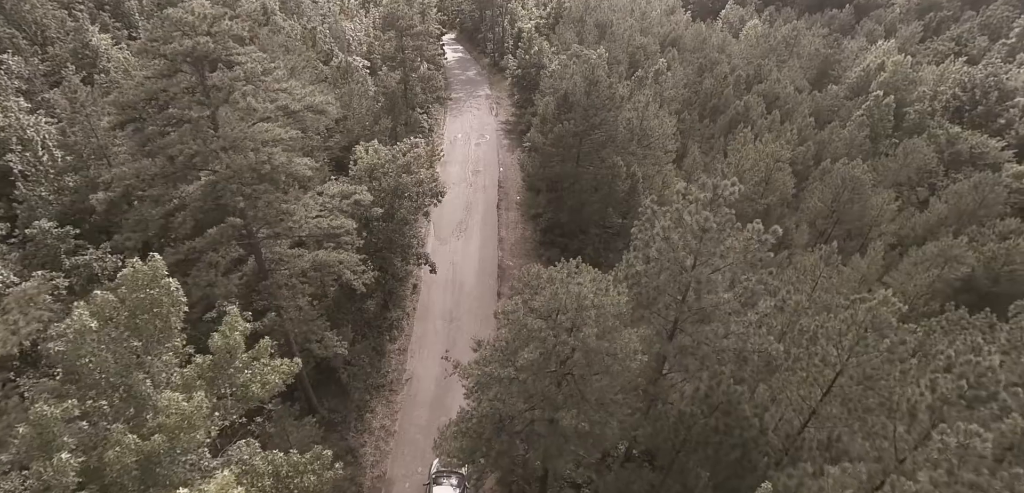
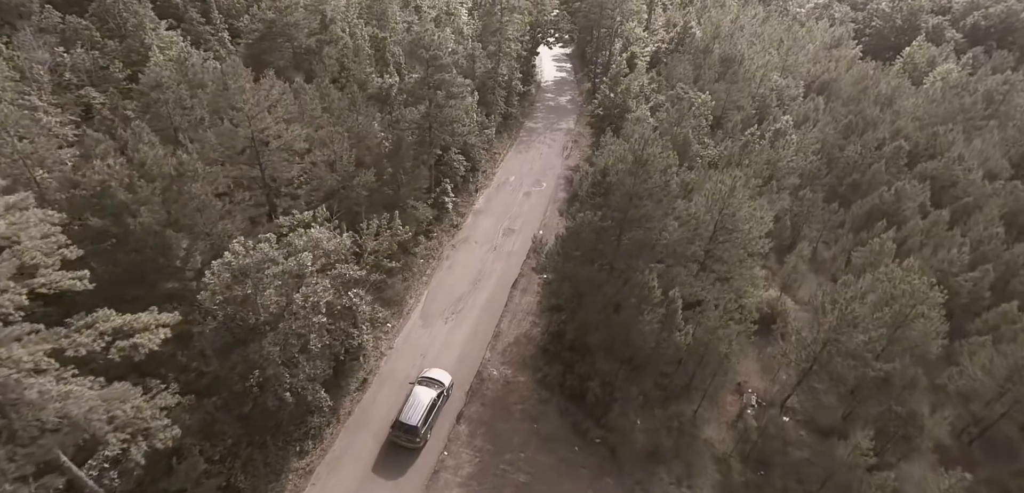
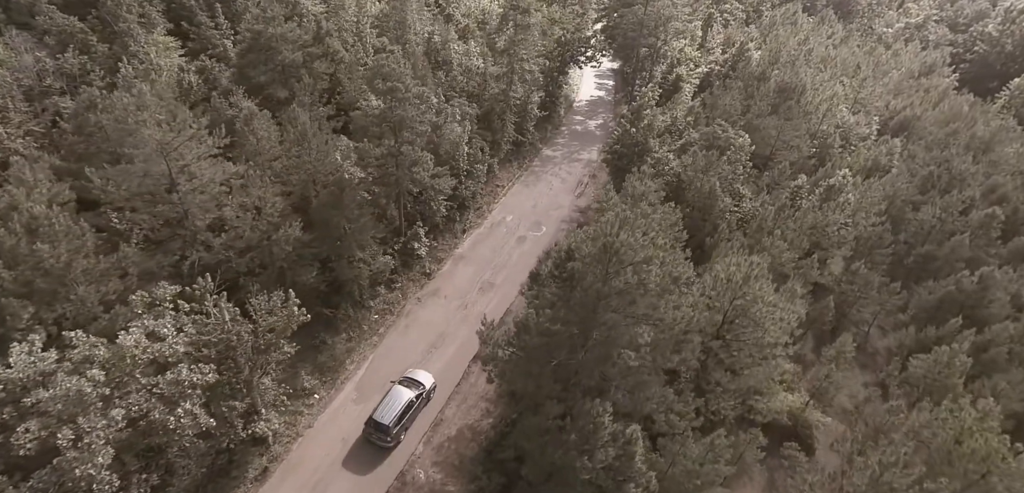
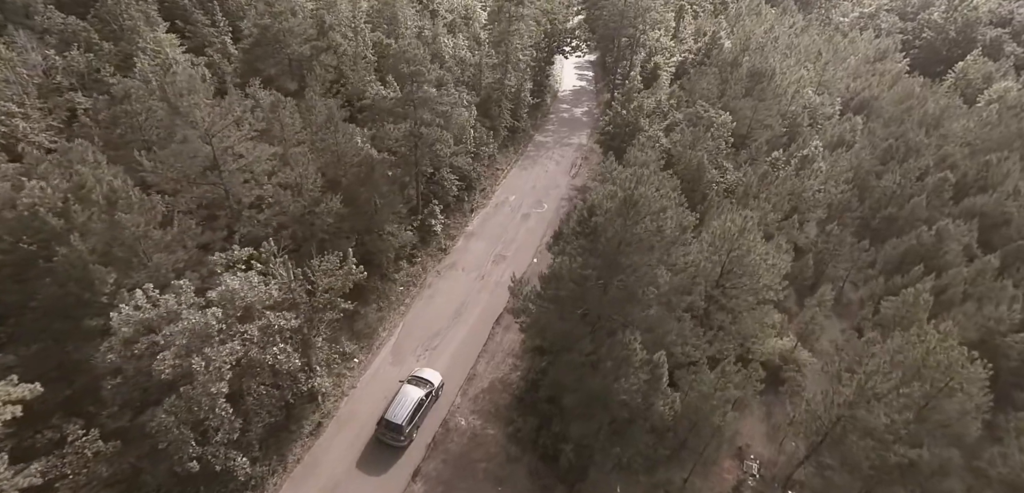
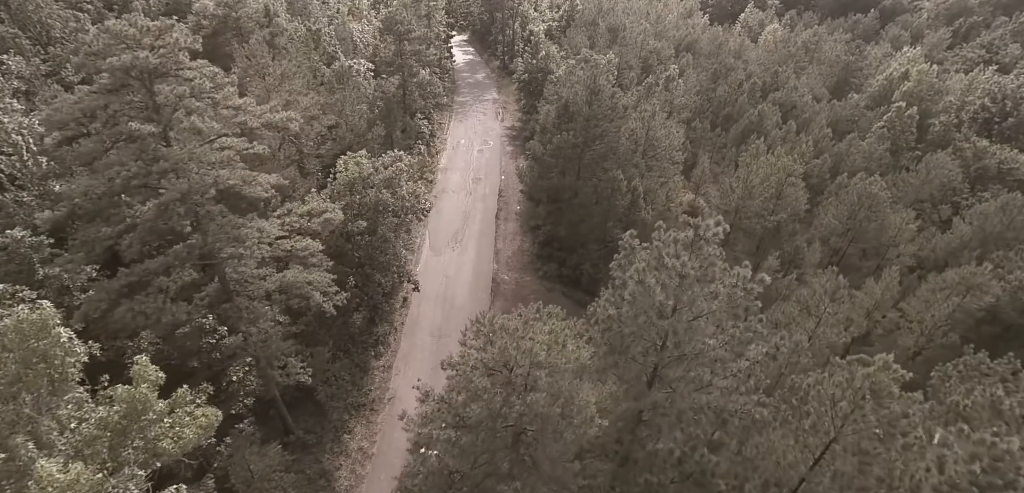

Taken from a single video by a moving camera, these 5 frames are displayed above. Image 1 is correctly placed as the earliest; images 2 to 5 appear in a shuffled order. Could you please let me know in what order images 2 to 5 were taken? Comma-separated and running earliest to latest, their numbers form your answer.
5, 2, 4, 3
